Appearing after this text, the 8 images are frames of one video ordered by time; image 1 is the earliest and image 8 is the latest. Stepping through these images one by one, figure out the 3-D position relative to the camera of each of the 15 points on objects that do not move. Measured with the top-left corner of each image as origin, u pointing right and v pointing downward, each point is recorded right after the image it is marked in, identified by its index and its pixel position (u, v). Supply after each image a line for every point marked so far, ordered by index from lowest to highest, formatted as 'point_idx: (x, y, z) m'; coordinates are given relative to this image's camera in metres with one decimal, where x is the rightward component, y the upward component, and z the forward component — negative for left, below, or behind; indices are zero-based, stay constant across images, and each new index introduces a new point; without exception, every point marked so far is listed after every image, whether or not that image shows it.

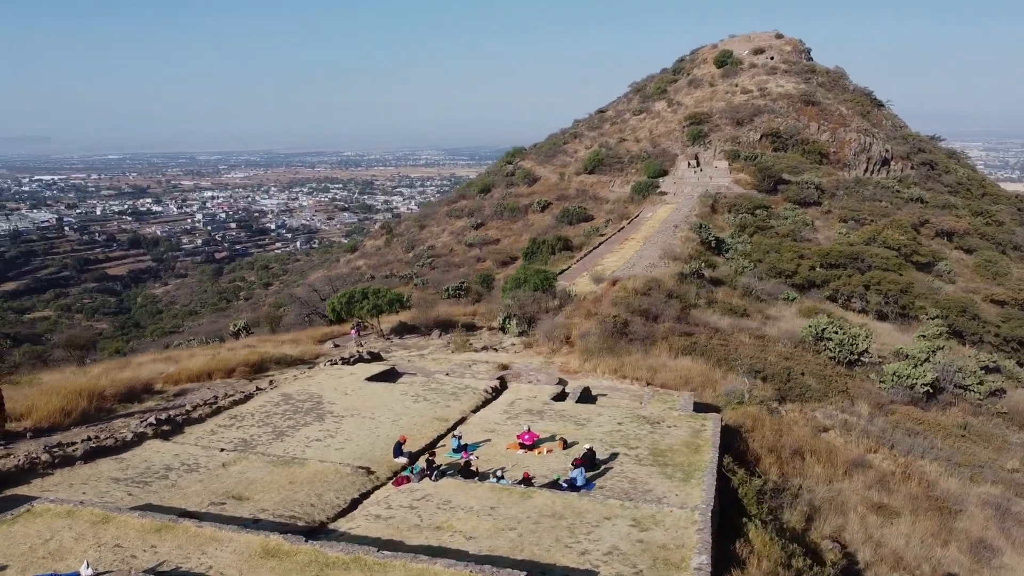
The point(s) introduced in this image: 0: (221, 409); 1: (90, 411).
0: (-6.4, -2.7, +17.6) m
1: (-9.5, -2.8, +18.1) m
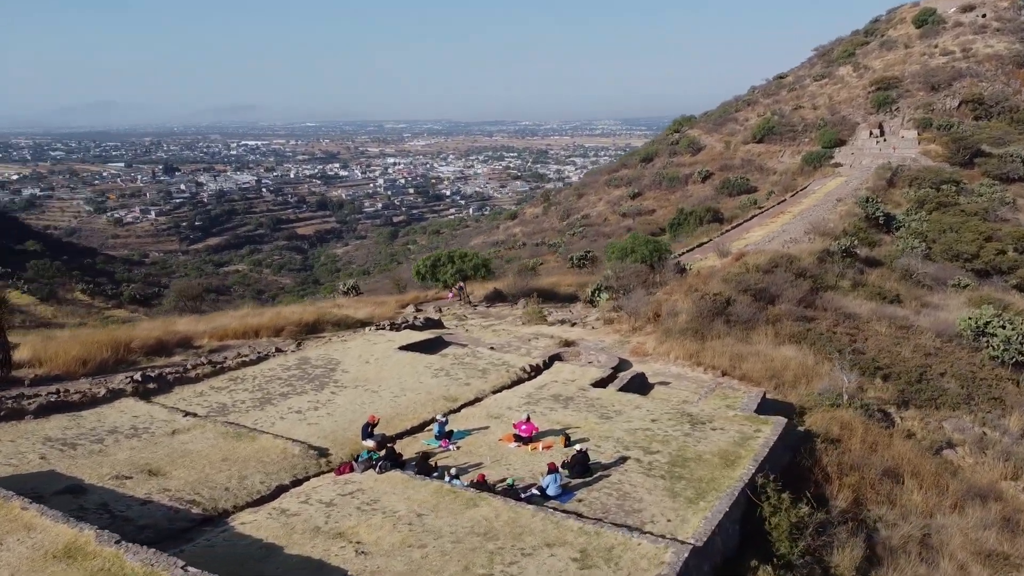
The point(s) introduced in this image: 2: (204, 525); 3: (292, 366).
0: (-5.9, -1.7, +16.6) m
1: (-8.8, -1.6, +17.7) m
2: (-3.7, -2.9, +9.7) m
3: (-4.7, -1.7, +17.1) m
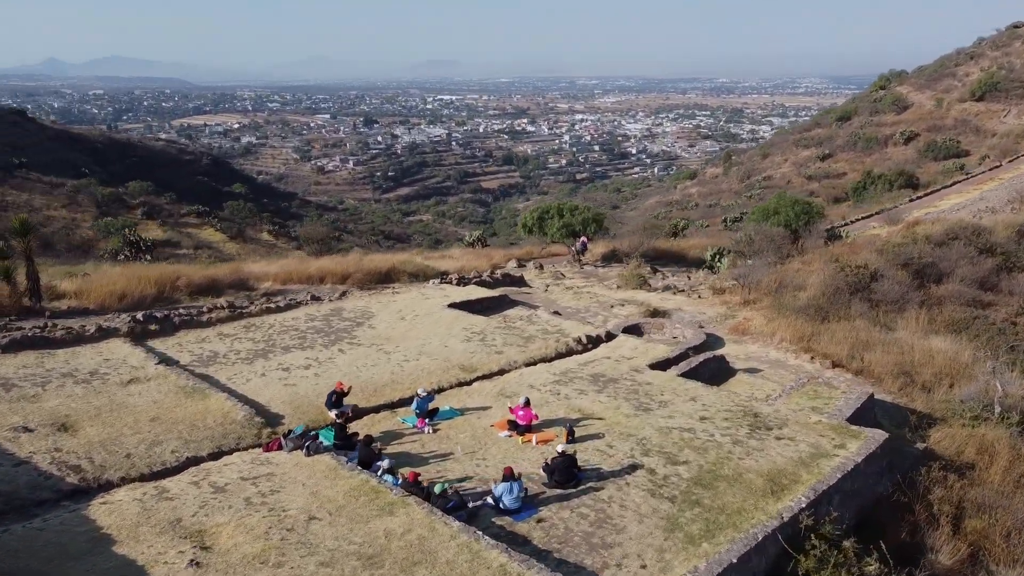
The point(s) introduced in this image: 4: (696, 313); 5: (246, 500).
0: (-5.1, -0.5, +15.2) m
1: (-7.7, -0.2, +17.0) m
2: (-4.5, -2.1, +8.1) m
3: (-3.7, -0.6, +15.5) m
4: (+4.4, -0.6, +19.3) m
5: (-2.7, -2.1, +8.2) m
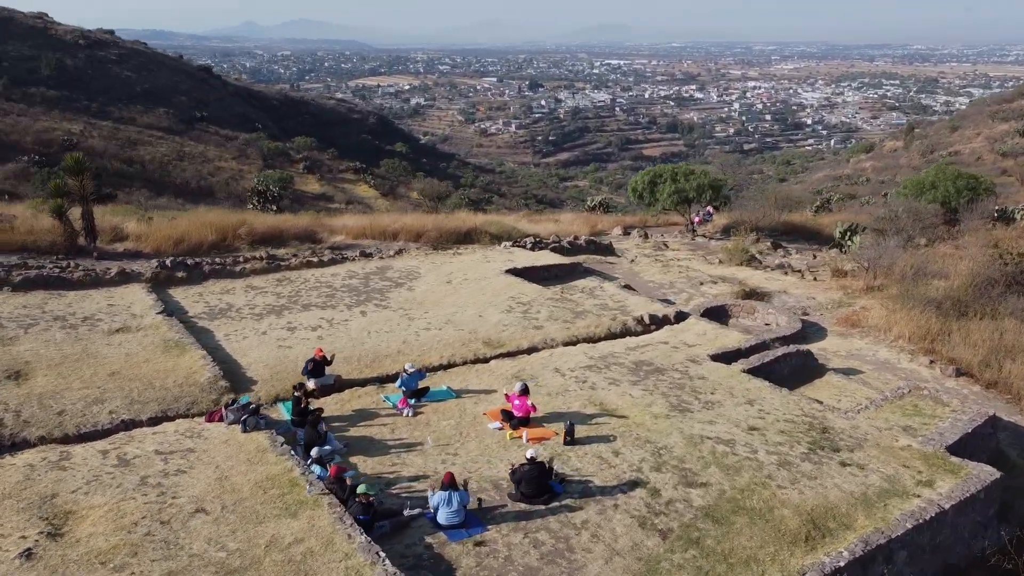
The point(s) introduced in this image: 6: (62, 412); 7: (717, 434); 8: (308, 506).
0: (-4.1, +0.3, +14.4) m
1: (-6.3, +0.9, +16.5) m
2: (-5.0, -1.5, +7.4) m
3: (-2.7, +0.2, +14.3) m
4: (+6.0, -0.2, +16.6) m
5: (-3.2, -1.7, +7.0) m
6: (-4.6, -1.3, +8.3) m
7: (+2.3, -1.6, +9.1) m
8: (-1.7, -1.8, +6.8) m
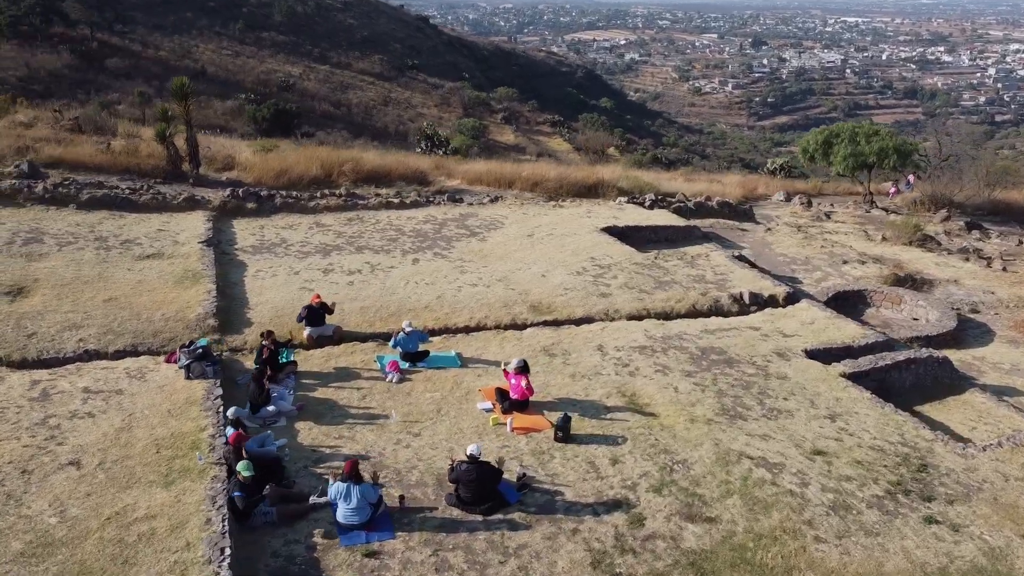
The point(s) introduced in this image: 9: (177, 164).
0: (-2.6, +1.3, +13.5) m
1: (-4.1, +2.2, +16.1) m
2: (-5.3, -0.7, +7.1) m
3: (-1.2, +1.1, +13.2) m
4: (+7.7, 0.0, +13.3) m
5: (-3.7, -1.0, +6.3) m
6: (-4.7, -0.4, +7.9) m
7: (+2.2, -1.4, +7.1) m
8: (-2.3, -1.3, +5.7) m
9: (-6.2, +2.3, +15.1) m
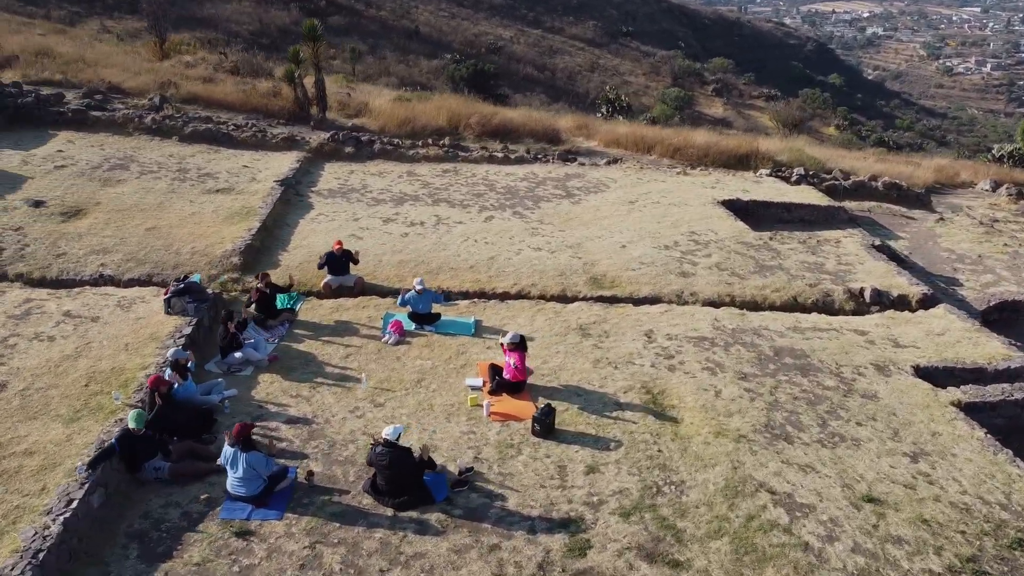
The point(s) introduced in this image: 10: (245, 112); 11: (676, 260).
0: (-0.8, +2.0, +12.8) m
1: (-1.6, +3.1, +15.7) m
2: (-5.2, +0.1, +7.3) m
3: (+0.3, +1.6, +12.2) m
4: (+8.9, -0.4, +10.2) m
5: (-3.9, -0.4, +6.2) m
6: (-4.4, +0.3, +7.9) m
7: (+1.9, -1.4, +5.5) m
8: (-2.7, -0.8, +5.3) m
9: (-3.9, +3.4, +15.2) m
10: (-4.9, +3.3, +15.0) m
11: (+1.9, +0.3, +9.4) m
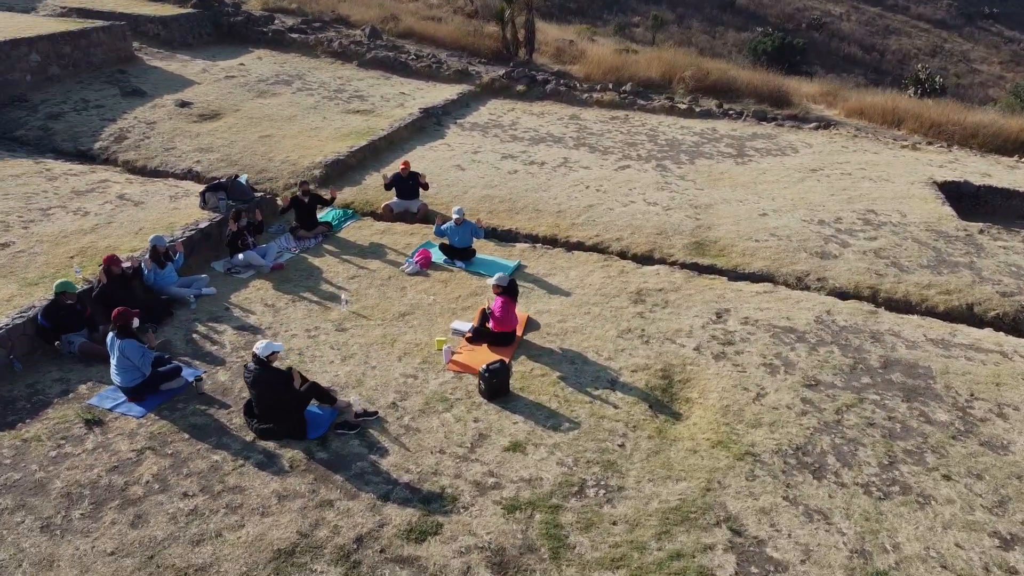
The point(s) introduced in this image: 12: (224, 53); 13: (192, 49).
0: (+1.8, +2.5, +11.5) m
1: (+2.2, +3.7, +14.4) m
2: (-4.5, +1.3, +8.0) m
3: (+2.6, +2.0, +10.6) m
4: (+9.5, -1.3, +5.8) m
5: (-3.7, +0.7, +6.5) m
6: (-3.5, +1.4, +8.3) m
7: (+1.3, -1.2, +3.9) m
8: (-3.0, 0.0, +5.3) m
9: (0.0, +4.4, +14.7) m
10: (-1.1, +4.4, +14.9) m
11: (+2.9, +0.5, +7.5) m
12: (-4.2, +3.4, +11.7) m
13: (-4.6, +3.5, +11.7) m
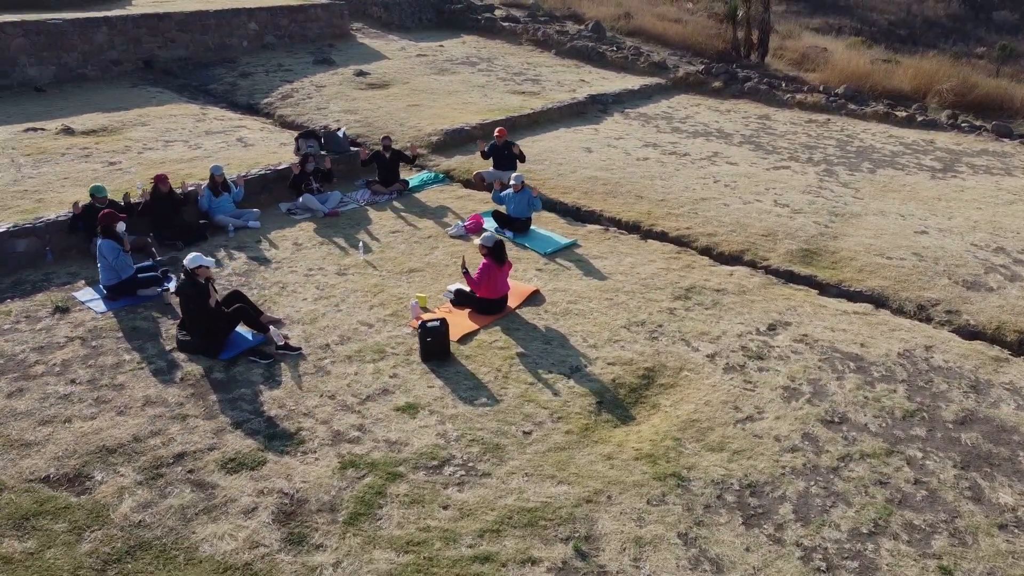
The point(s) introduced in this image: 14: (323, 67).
0: (+4.1, +2.1, +10.0) m
1: (+5.7, +3.0, +12.5) m
2: (-3.1, +2.0, +8.9) m
3: (+4.4, +1.5, +8.8) m
4: (+8.7, -2.4, +2.0) m
5: (-3.0, +1.3, +7.3) m
6: (-2.0, +2.0, +8.8) m
7: (+0.5, -1.1, +3.0) m
8: (-2.8, +0.7, +5.9) m
9: (+3.8, +4.0, +13.6) m
10: (+2.9, +4.2, +14.2) m
11: (+3.4, +0.1, +5.8) m
12: (-1.2, +3.8, +12.3) m
13: (-1.6, +4.0, +12.5) m
14: (-2.4, +2.8, +10.1) m
